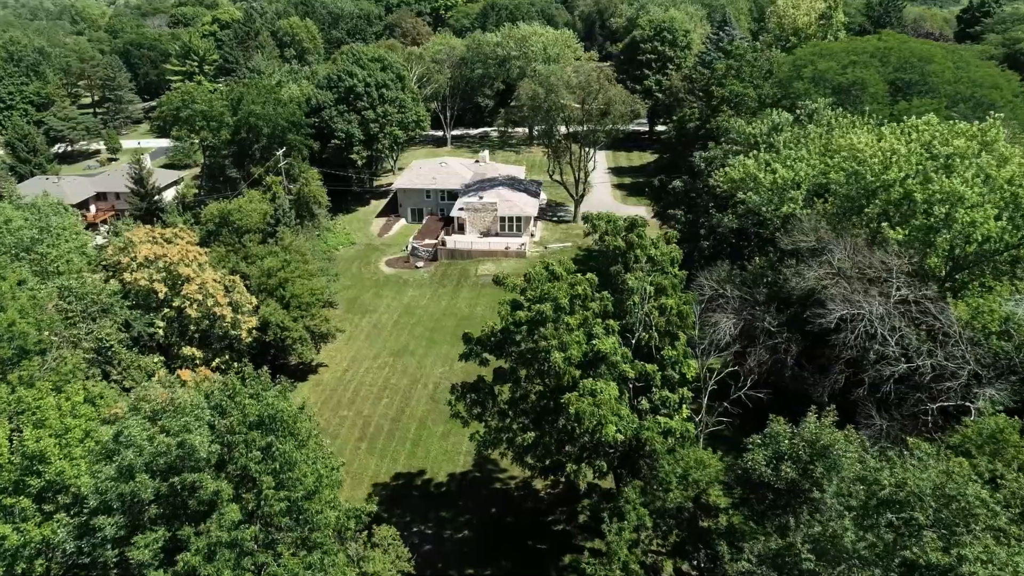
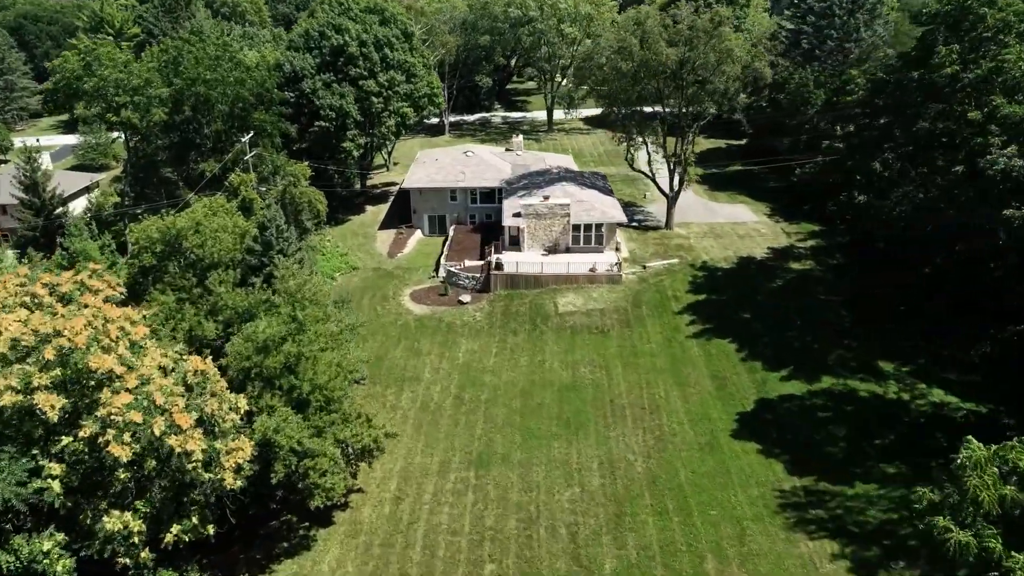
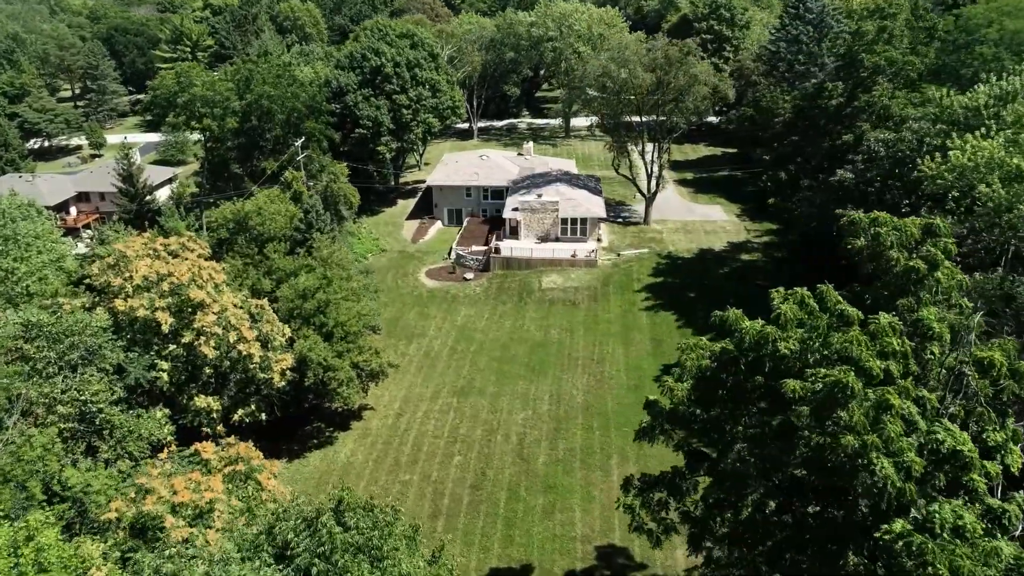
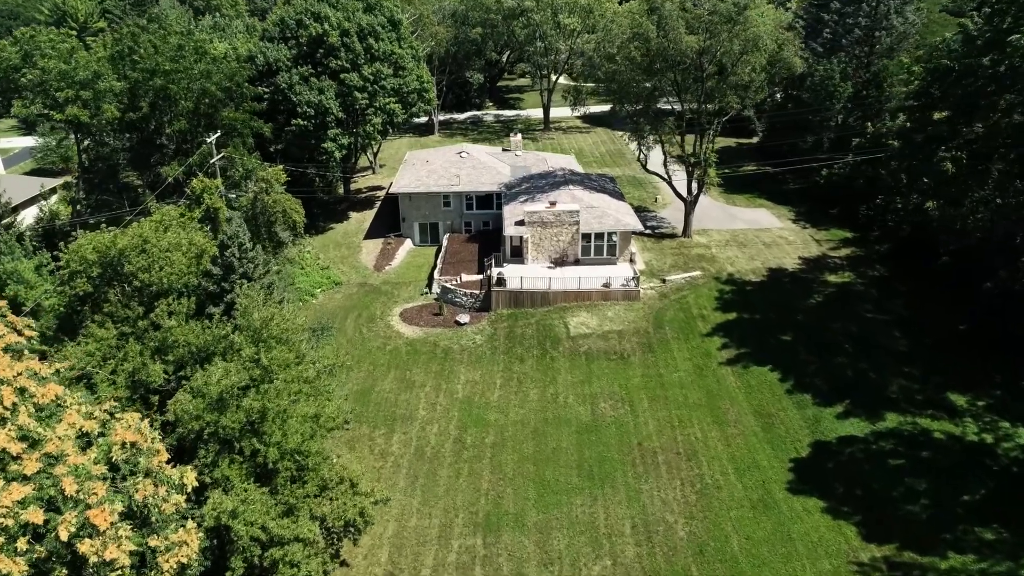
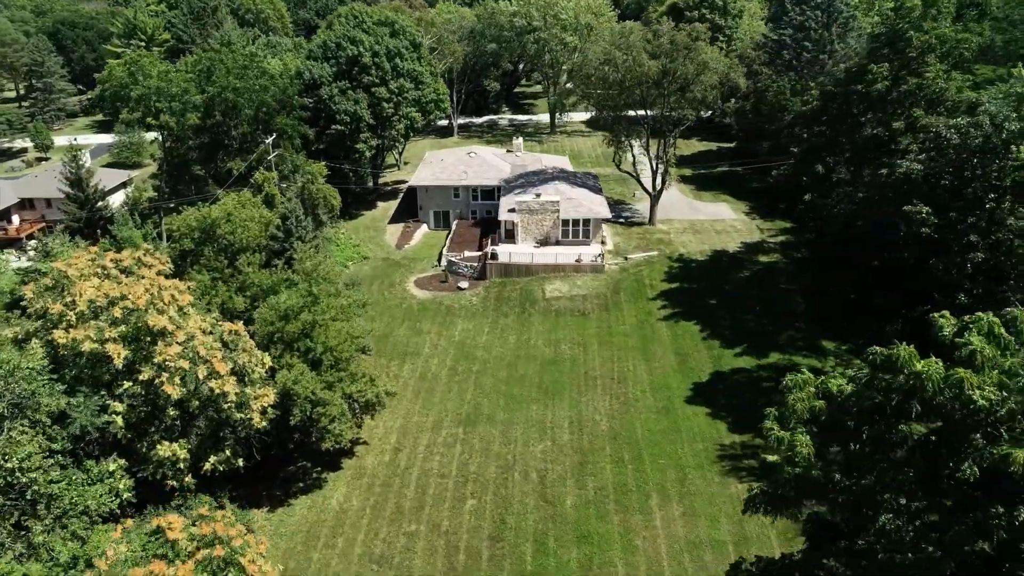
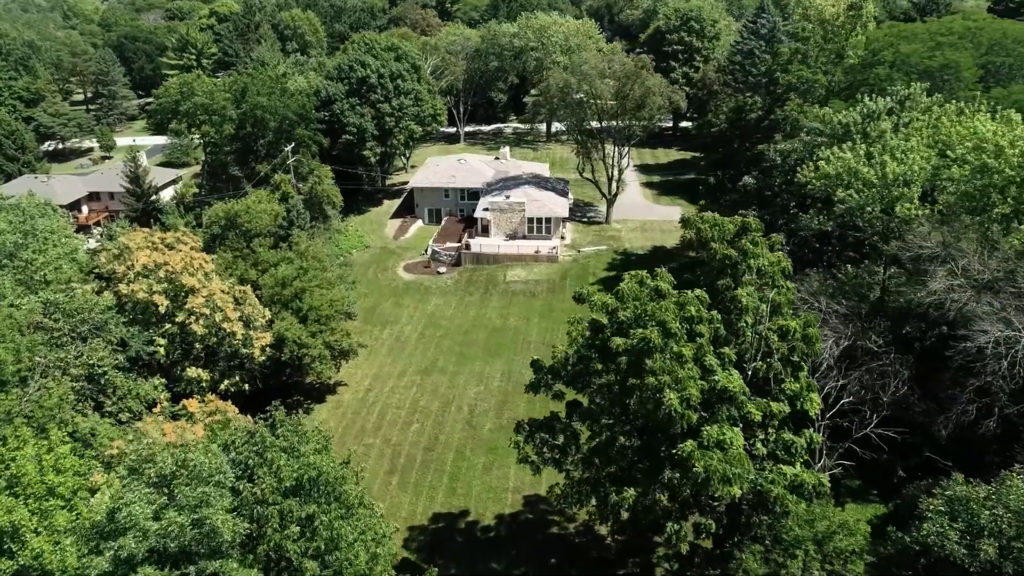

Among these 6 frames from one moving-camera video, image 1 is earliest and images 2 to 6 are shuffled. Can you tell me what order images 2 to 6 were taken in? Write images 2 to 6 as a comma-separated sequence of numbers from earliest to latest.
6, 3, 5, 2, 4
